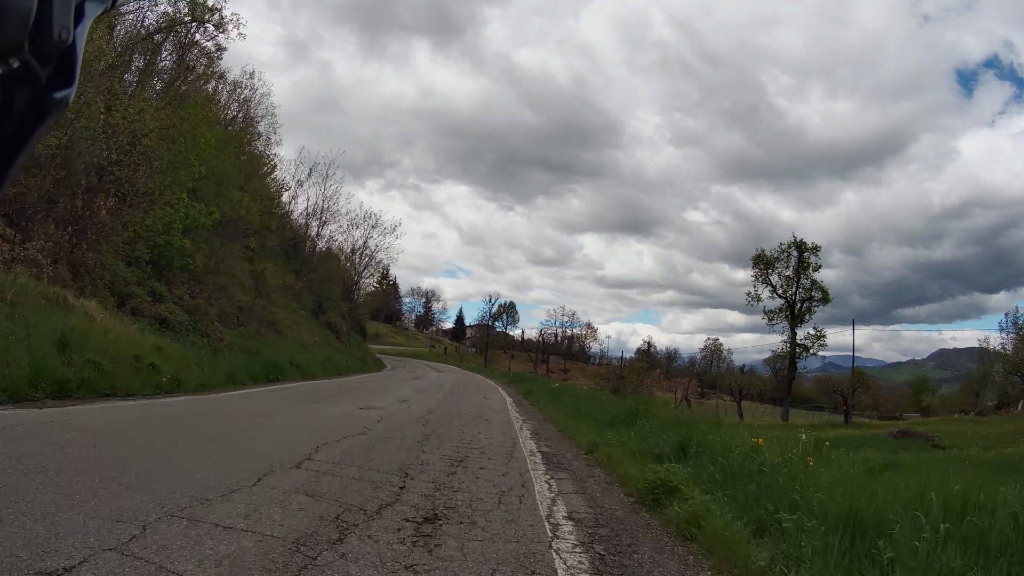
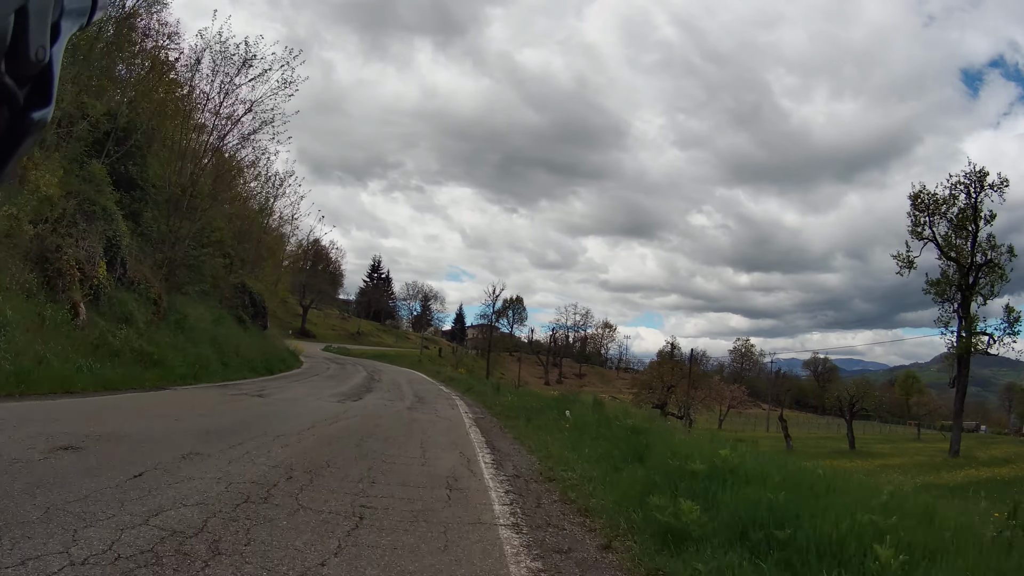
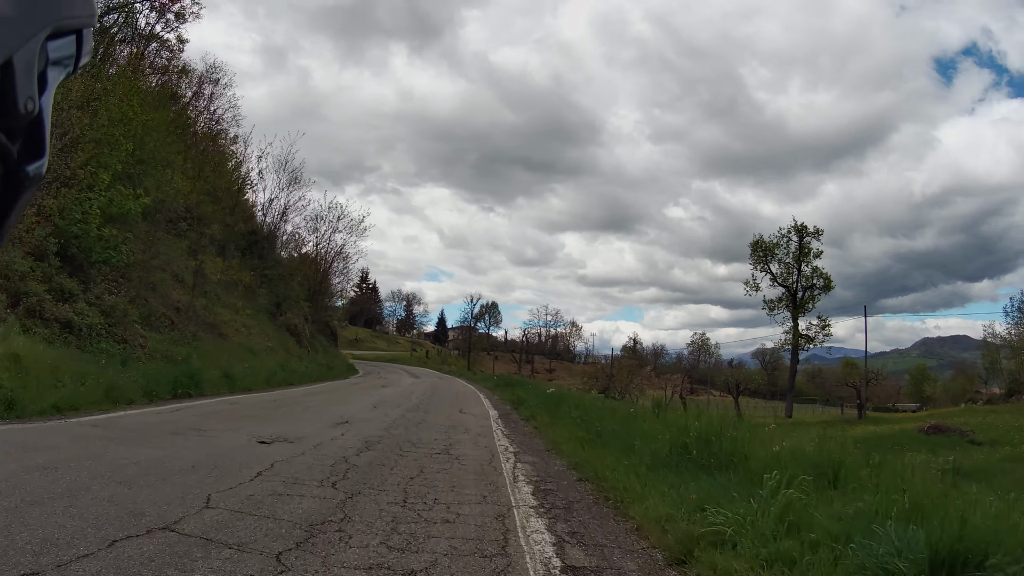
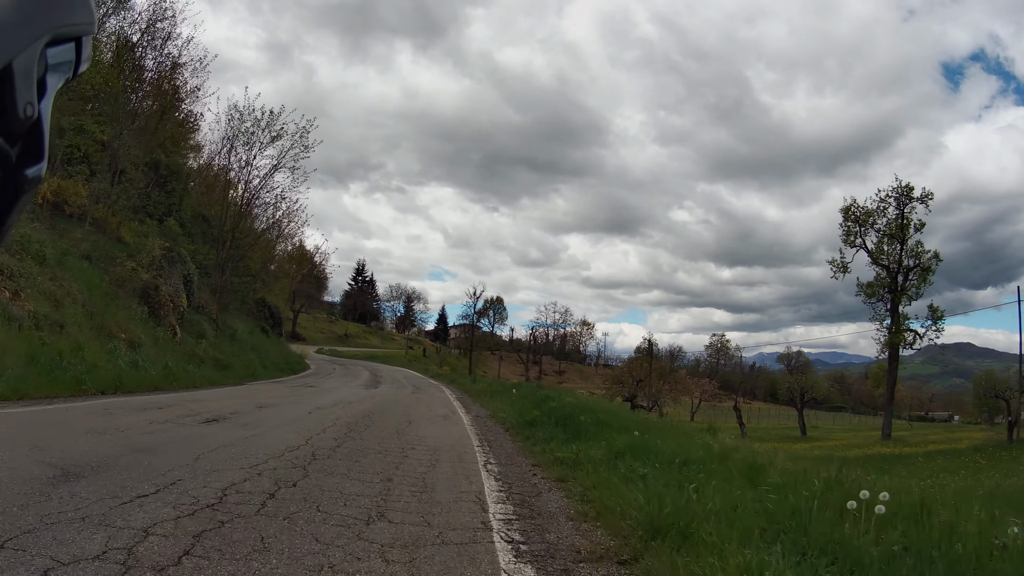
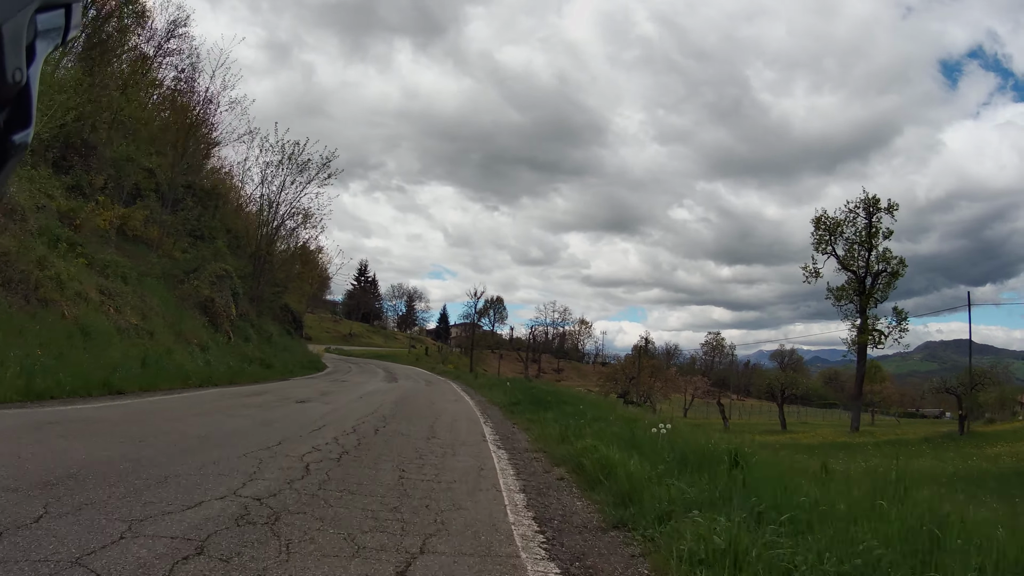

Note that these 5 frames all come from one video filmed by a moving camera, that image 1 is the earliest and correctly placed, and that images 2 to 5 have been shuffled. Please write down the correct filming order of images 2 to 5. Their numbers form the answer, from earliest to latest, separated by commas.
3, 5, 4, 2
